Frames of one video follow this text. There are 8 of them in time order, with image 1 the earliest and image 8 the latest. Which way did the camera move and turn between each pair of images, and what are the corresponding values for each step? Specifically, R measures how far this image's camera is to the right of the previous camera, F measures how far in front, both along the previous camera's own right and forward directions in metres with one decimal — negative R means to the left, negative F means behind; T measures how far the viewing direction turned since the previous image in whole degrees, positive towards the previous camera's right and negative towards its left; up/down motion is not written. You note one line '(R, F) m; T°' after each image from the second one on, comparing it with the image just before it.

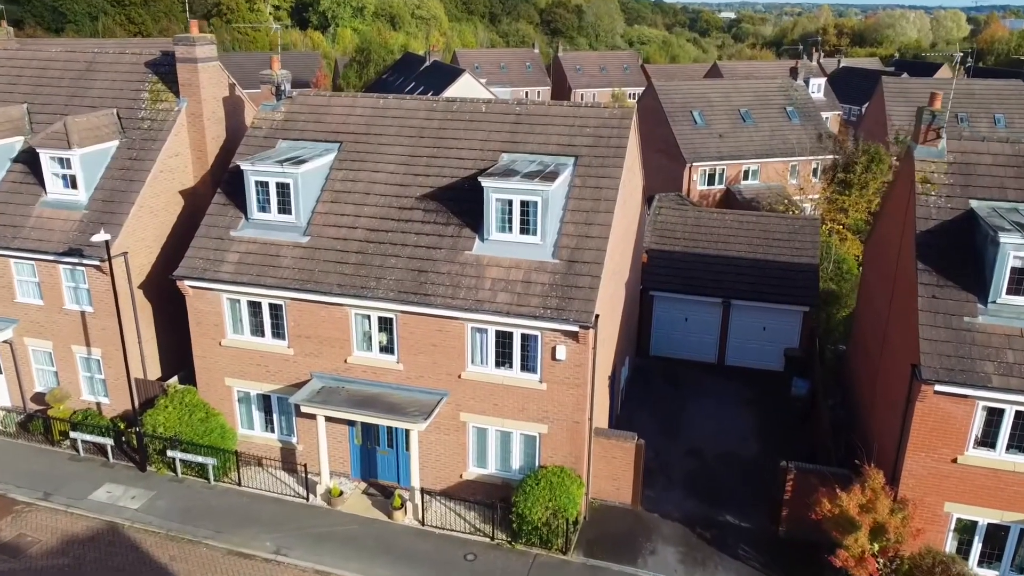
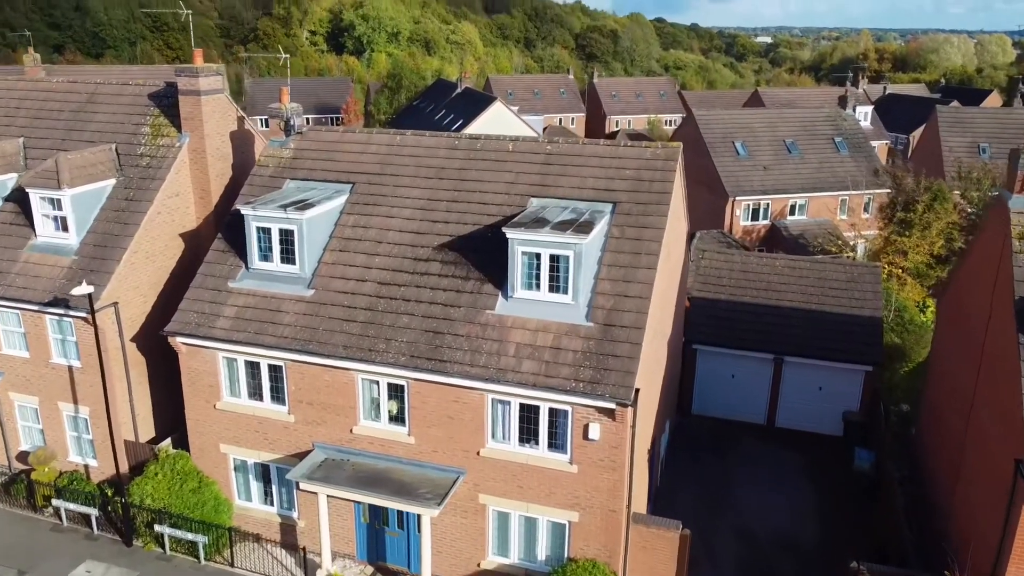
(+0.1, +1.9) m; -2°
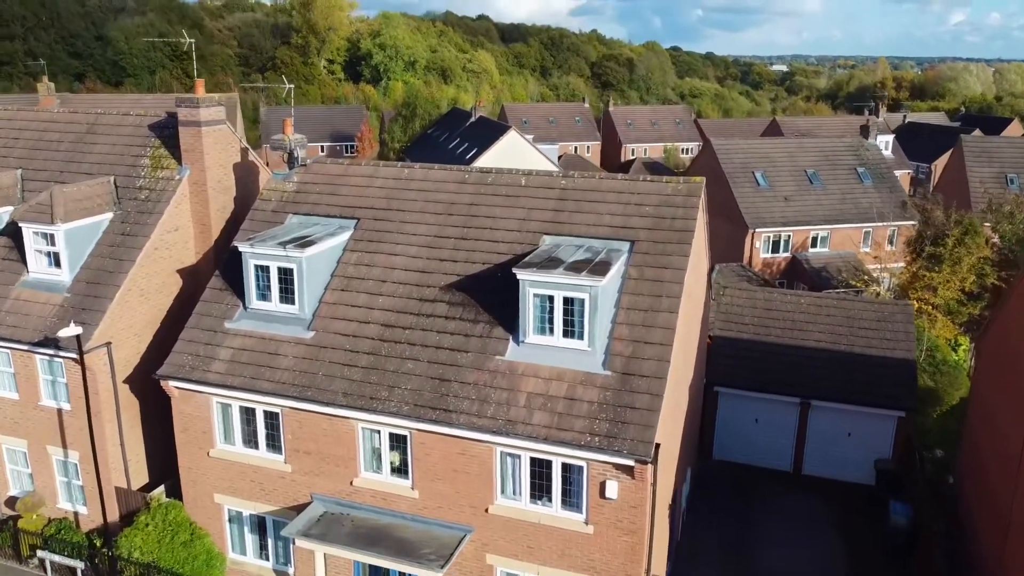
(+0.1, +0.9) m; -1°
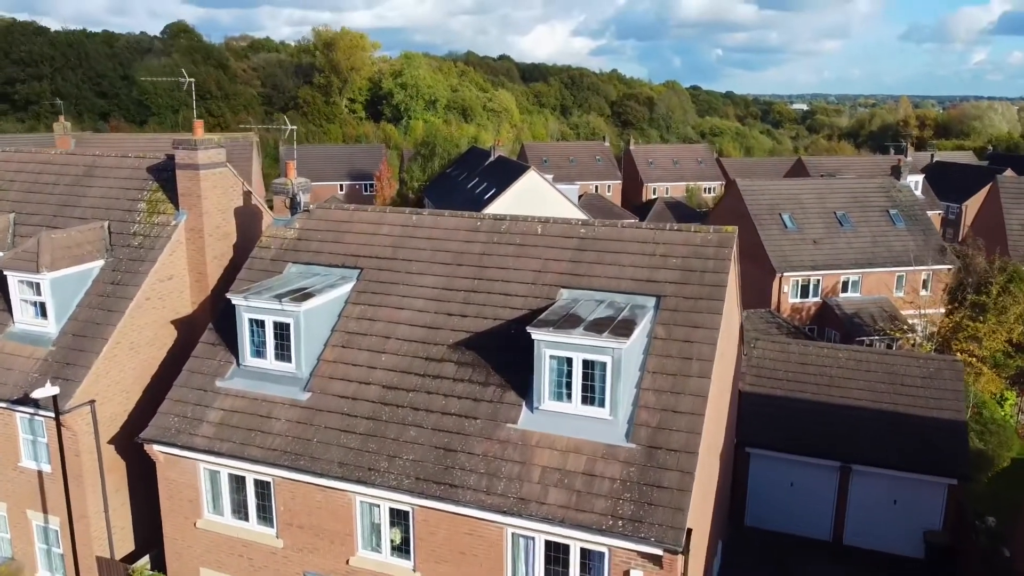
(+0.1, +1.2) m; -1°
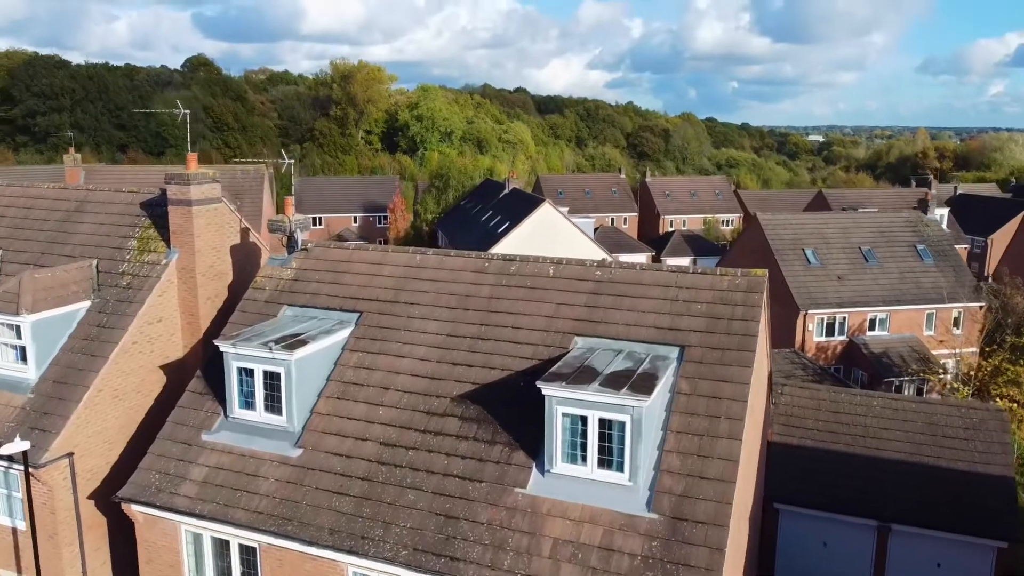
(+0.1, +1.1) m; -1°
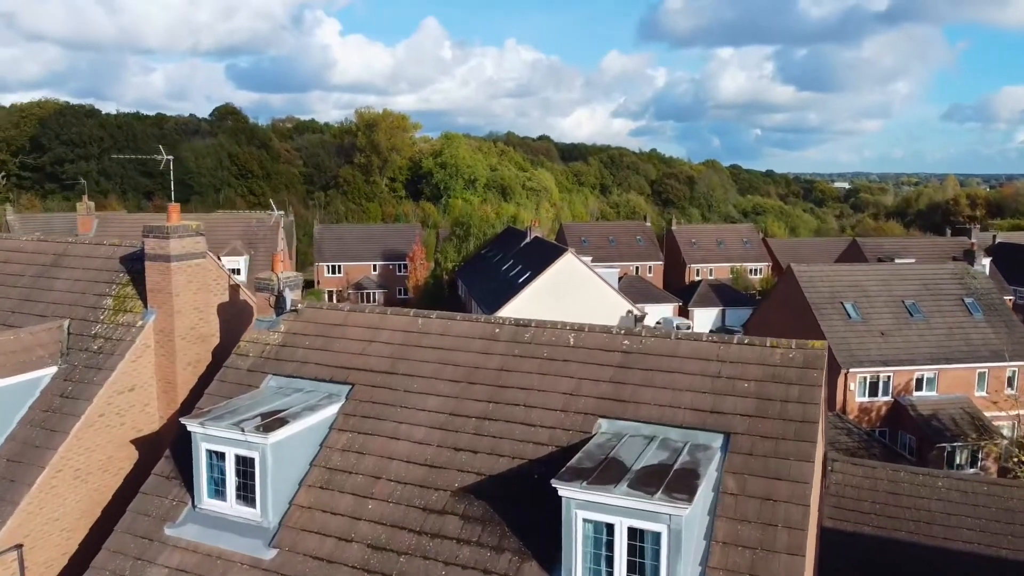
(+0.1, +1.8) m; -2°
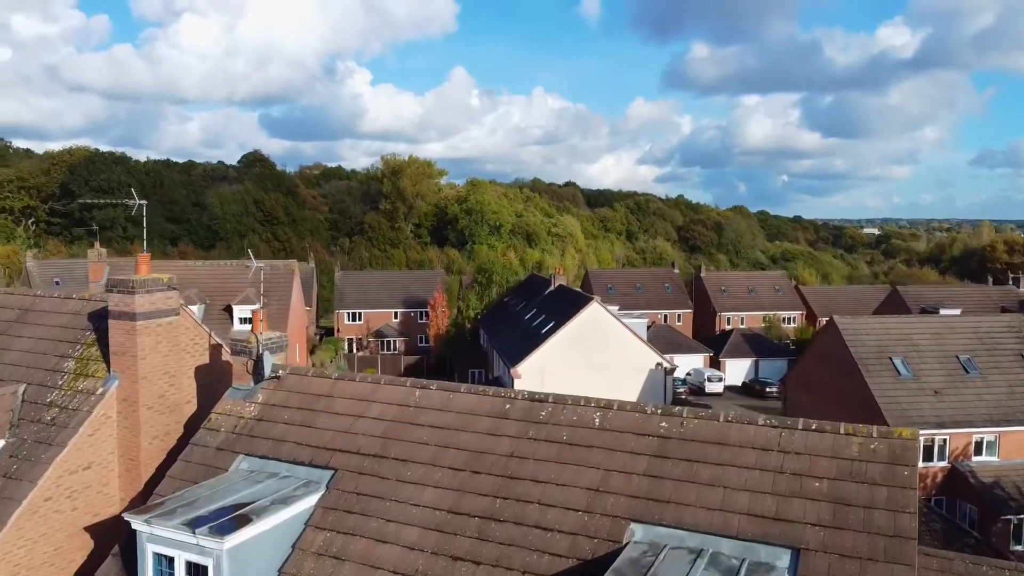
(+0.1, +1.9) m; -2°
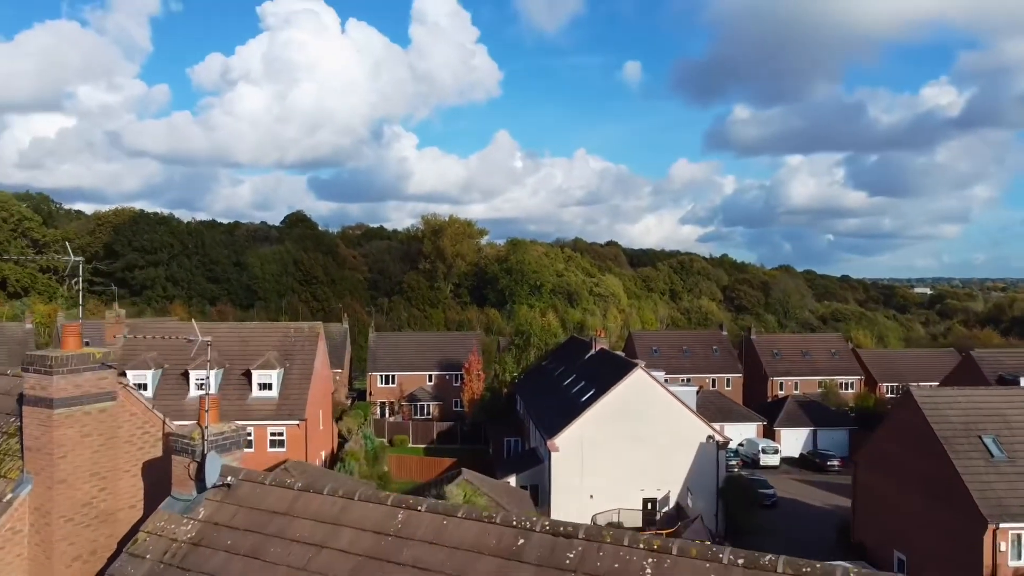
(+0.2, +2.8) m; -3°
